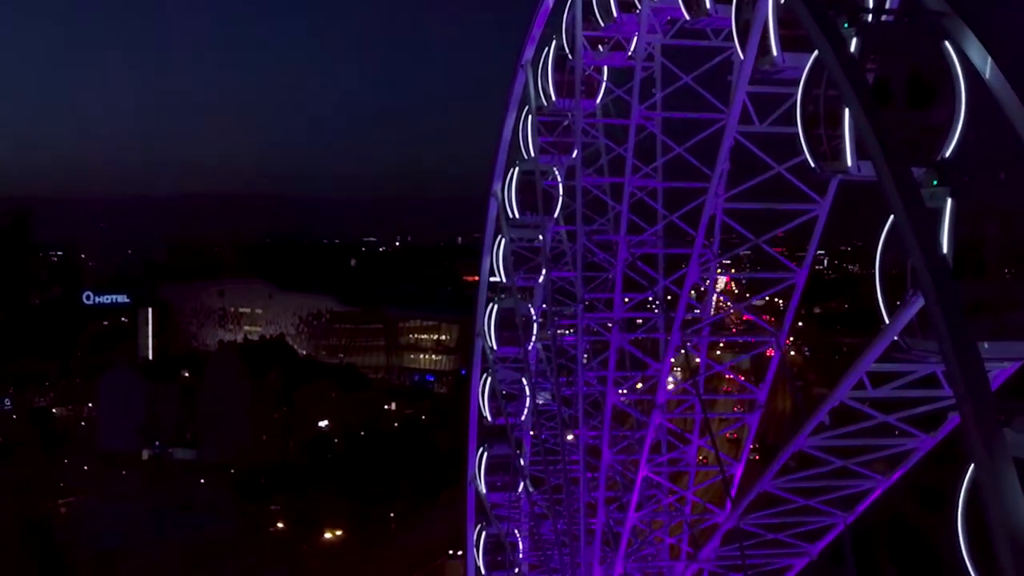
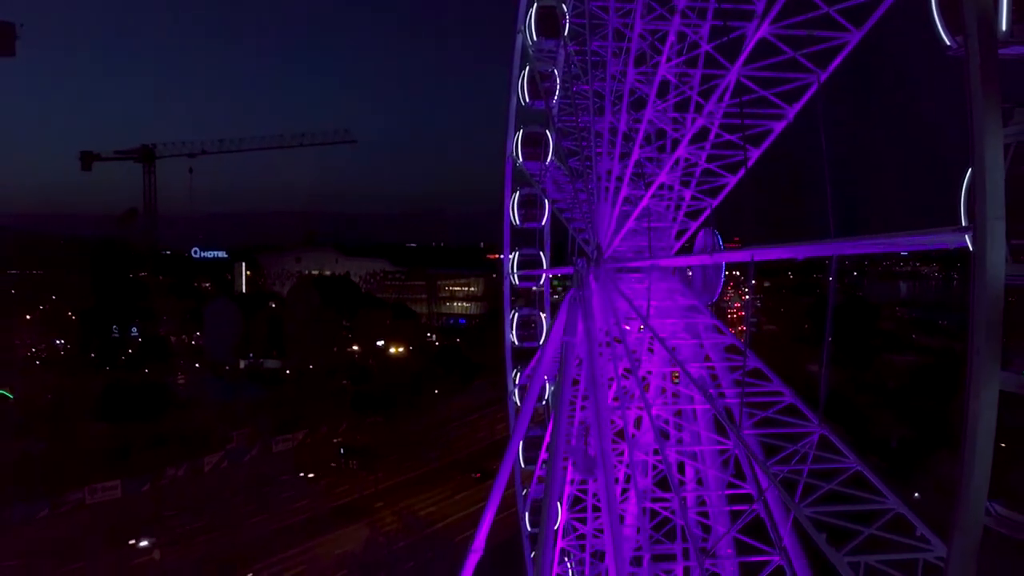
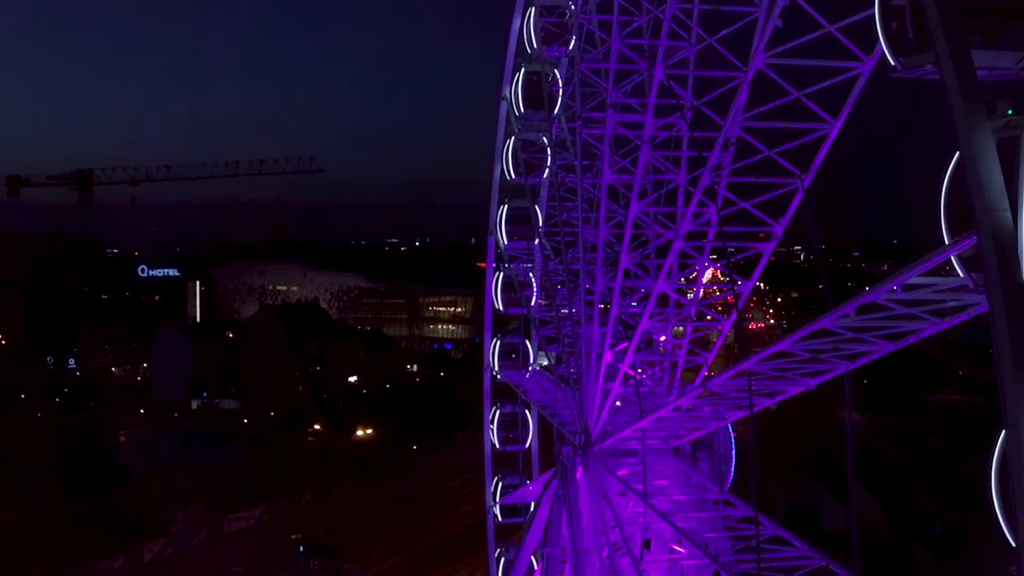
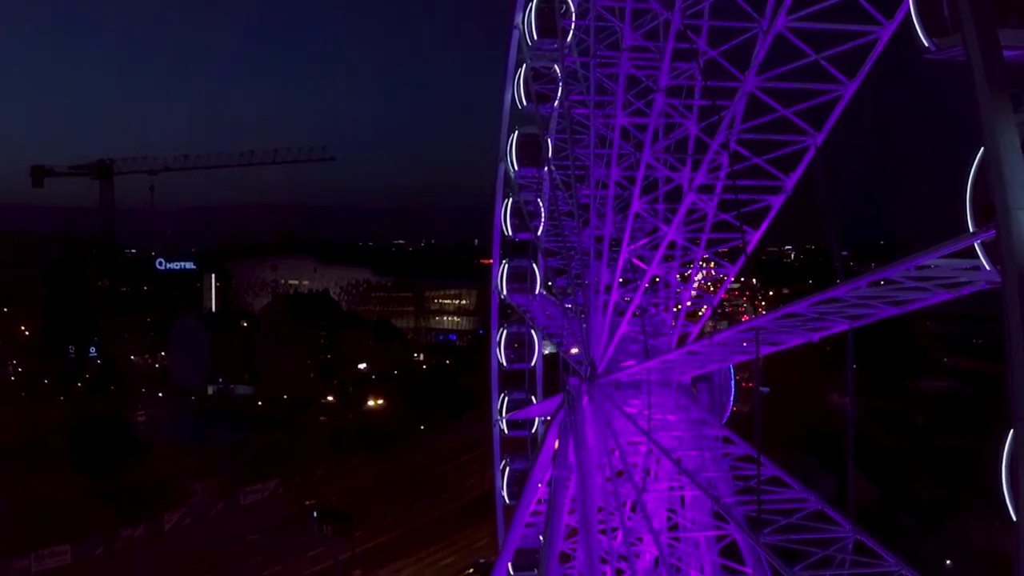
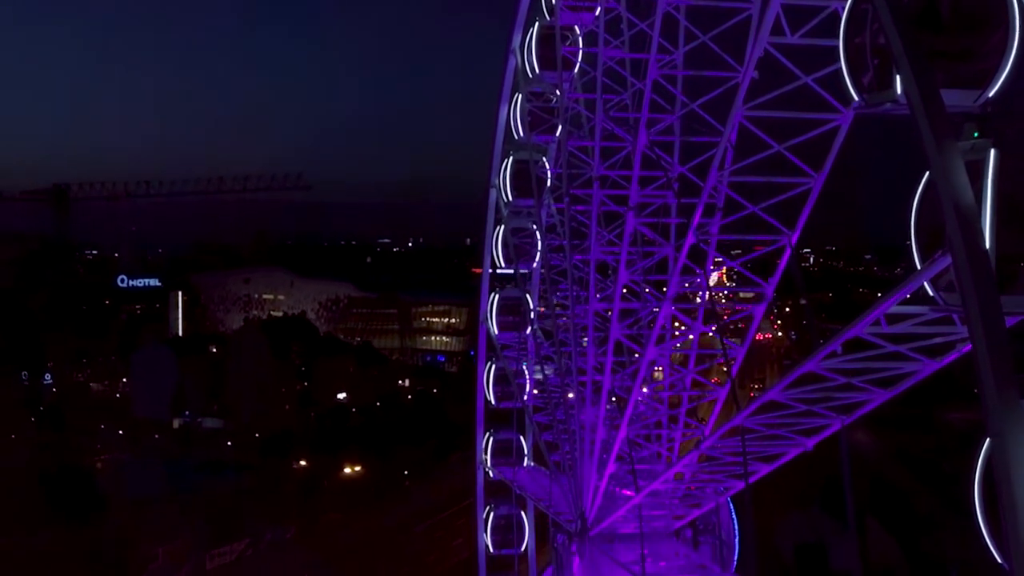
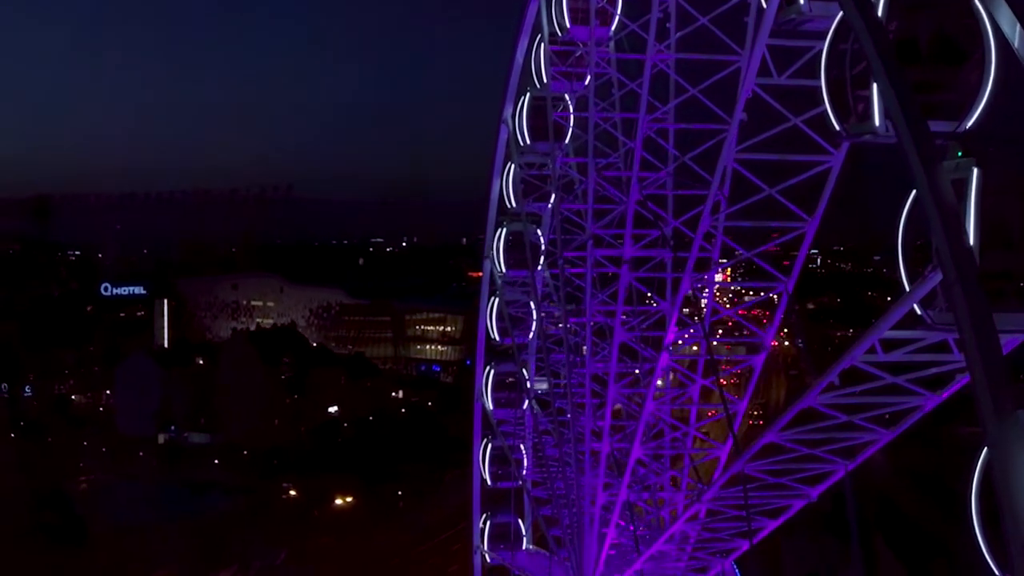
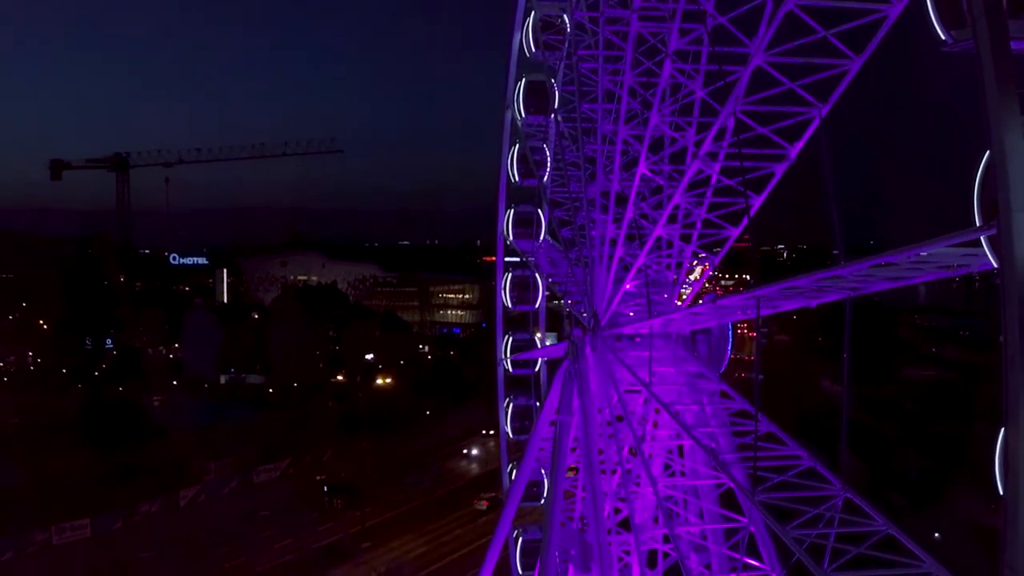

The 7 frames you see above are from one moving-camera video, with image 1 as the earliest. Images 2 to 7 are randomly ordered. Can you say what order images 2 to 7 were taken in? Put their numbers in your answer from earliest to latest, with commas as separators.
6, 5, 3, 4, 7, 2
